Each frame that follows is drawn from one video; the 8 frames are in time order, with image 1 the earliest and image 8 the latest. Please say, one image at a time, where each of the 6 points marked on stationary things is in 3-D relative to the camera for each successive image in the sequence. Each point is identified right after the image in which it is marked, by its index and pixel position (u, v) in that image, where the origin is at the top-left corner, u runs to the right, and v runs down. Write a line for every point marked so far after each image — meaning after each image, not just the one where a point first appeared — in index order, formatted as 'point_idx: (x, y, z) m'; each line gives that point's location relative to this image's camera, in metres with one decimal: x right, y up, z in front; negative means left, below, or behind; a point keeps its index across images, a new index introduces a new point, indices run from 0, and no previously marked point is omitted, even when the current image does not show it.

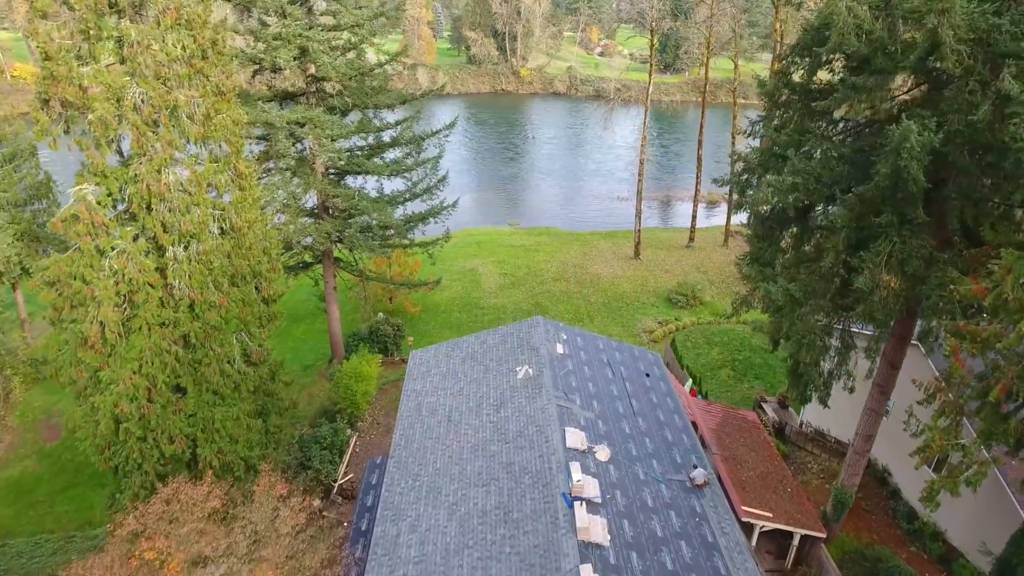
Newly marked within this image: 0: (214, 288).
0: (-4.9, 0.0, +10.4) m
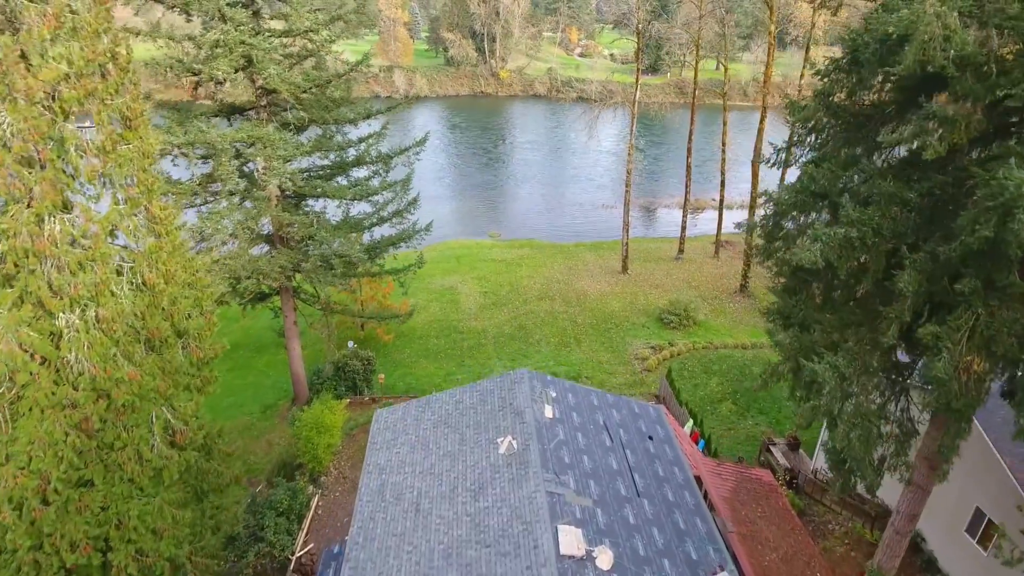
0: (-5.1, -0.9, +8.5) m
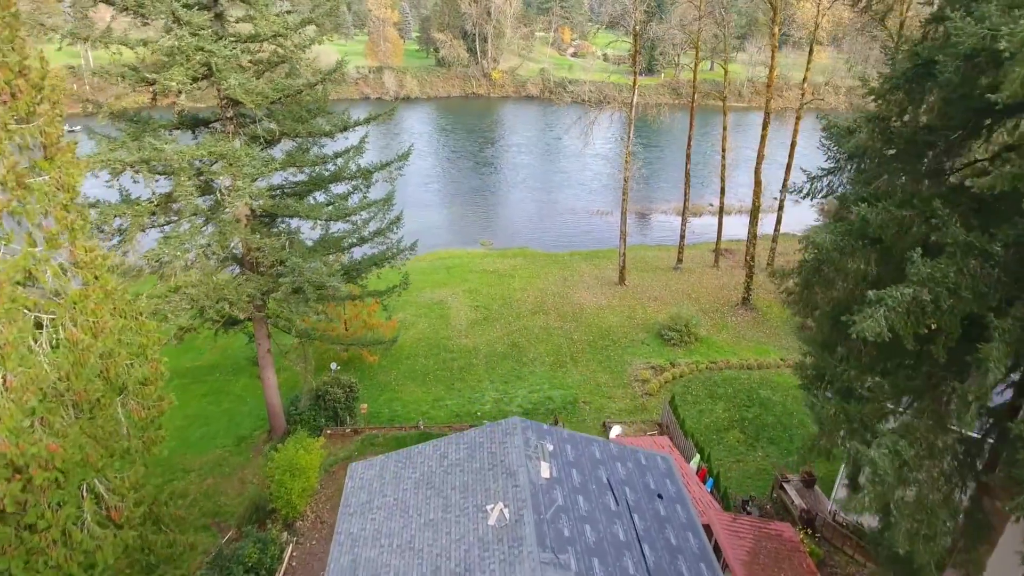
0: (-5.2, -1.6, +7.2) m
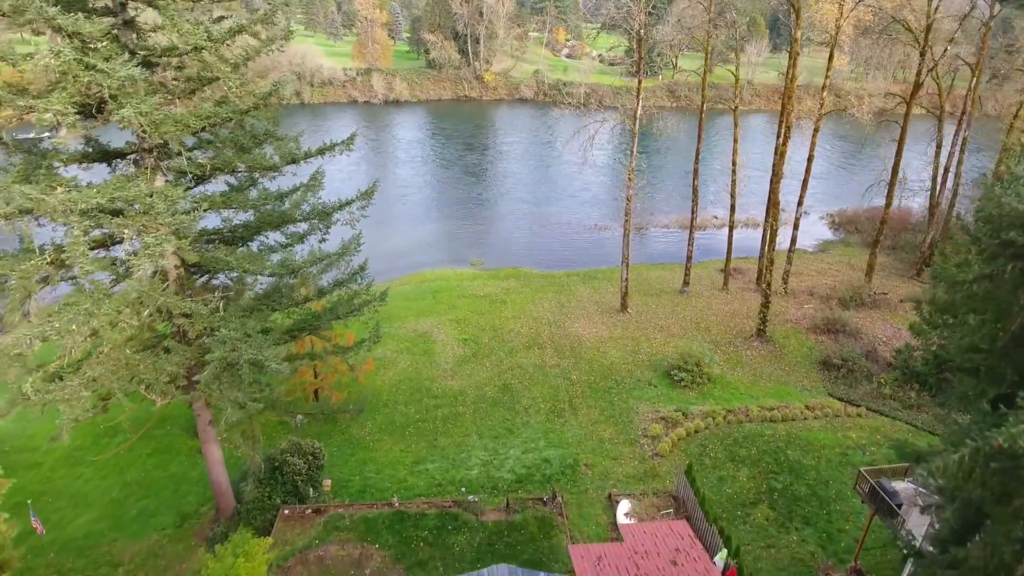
0: (-5.4, -2.8, +4.6) m
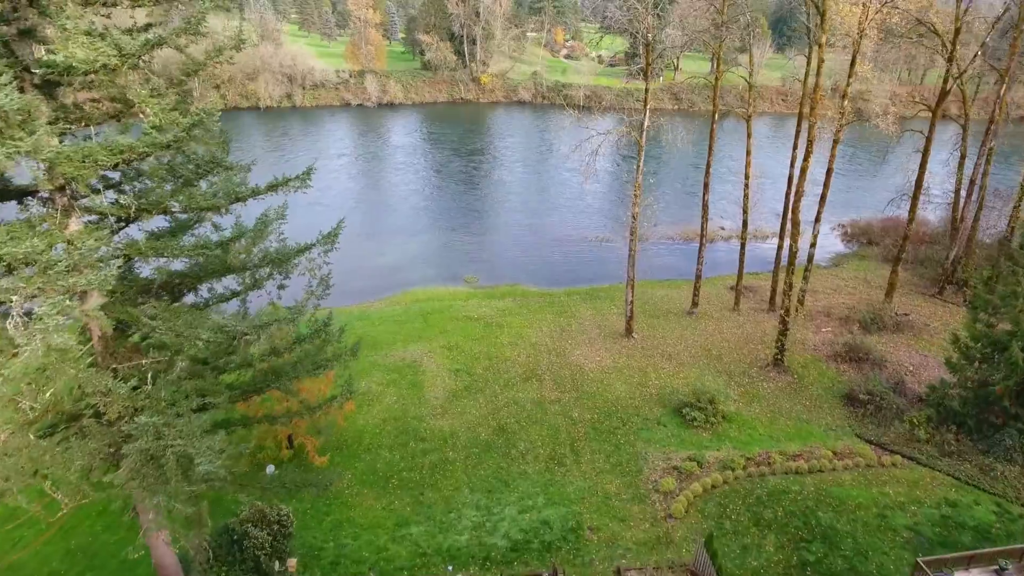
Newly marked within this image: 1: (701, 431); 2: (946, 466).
0: (-5.5, -3.7, +2.7) m
1: (+5.6, -4.2, +19.1) m
2: (+11.5, -4.7, +17.0) m
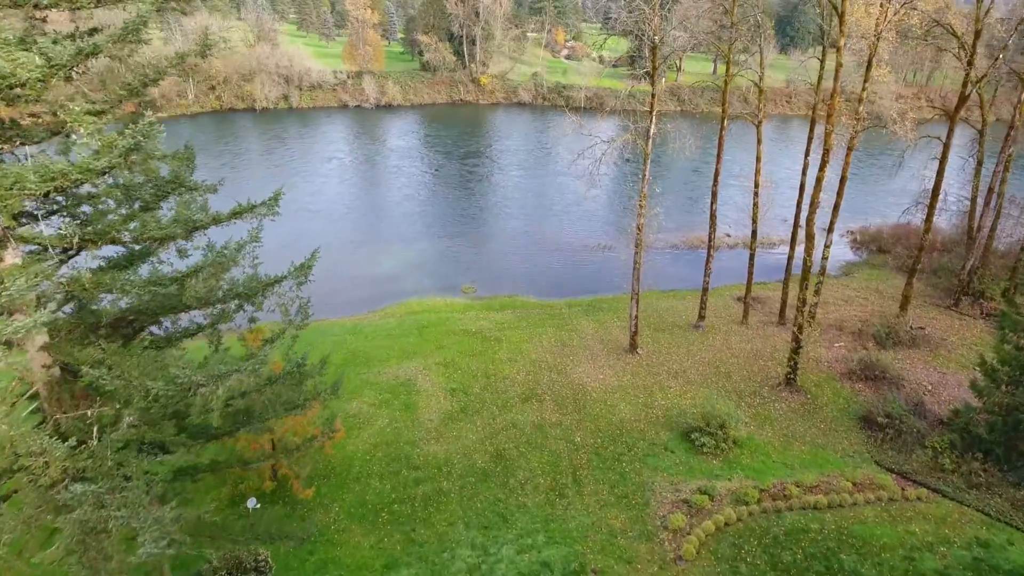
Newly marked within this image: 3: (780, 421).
0: (-5.5, -4.2, +1.6) m
1: (+5.6, -4.8, +18.0) m
2: (+11.5, -5.2, +15.9) m
3: (+8.3, -4.1, +19.9) m
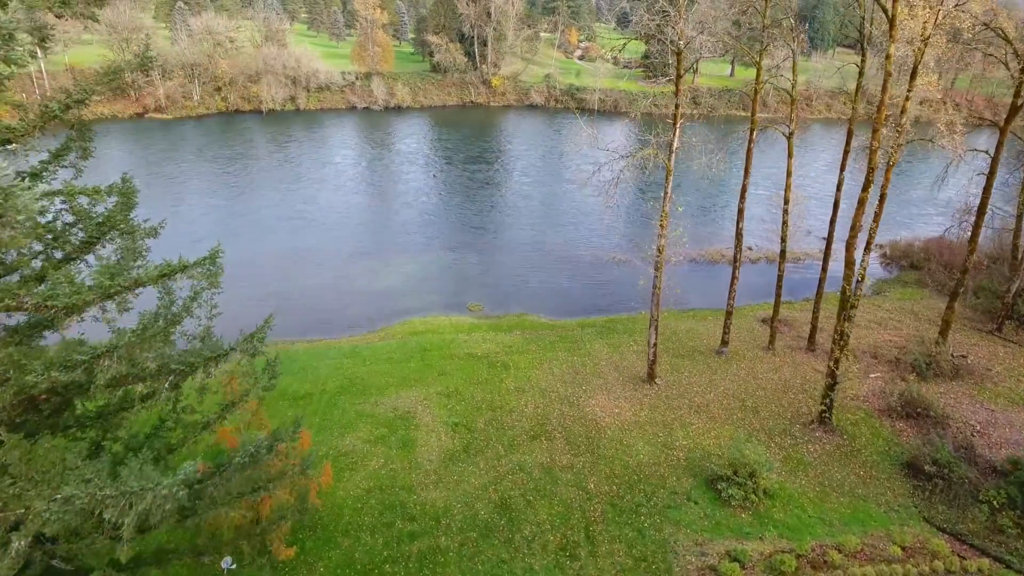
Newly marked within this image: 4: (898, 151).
0: (-5.7, -5.0, -0.1) m
1: (+5.7, -5.6, +16.1) m
2: (+11.6, -6.2, +14.0) m
3: (+8.5, -5.0, +18.0) m
4: (+12.5, +4.3, +20.5) m
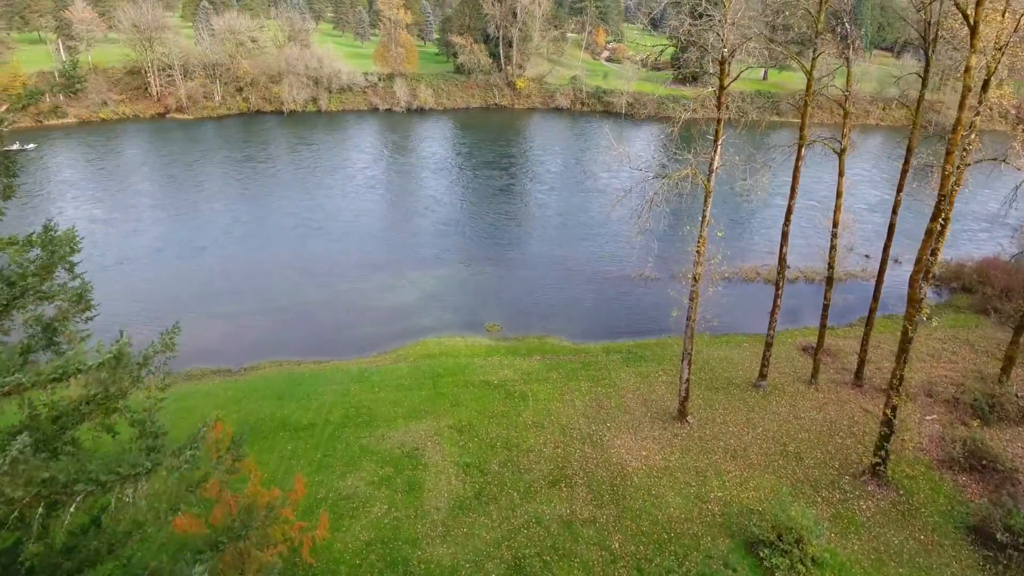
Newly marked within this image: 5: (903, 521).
0: (-5.9, -5.8, -1.6) m
1: (+6.1, -6.6, +14.2) m
2: (+11.8, -7.2, +11.9) m
3: (+8.9, -6.0, +16.0) m
4: (+13.1, +3.2, +18.3) m
5: (+9.9, -5.9, +16.2) m
